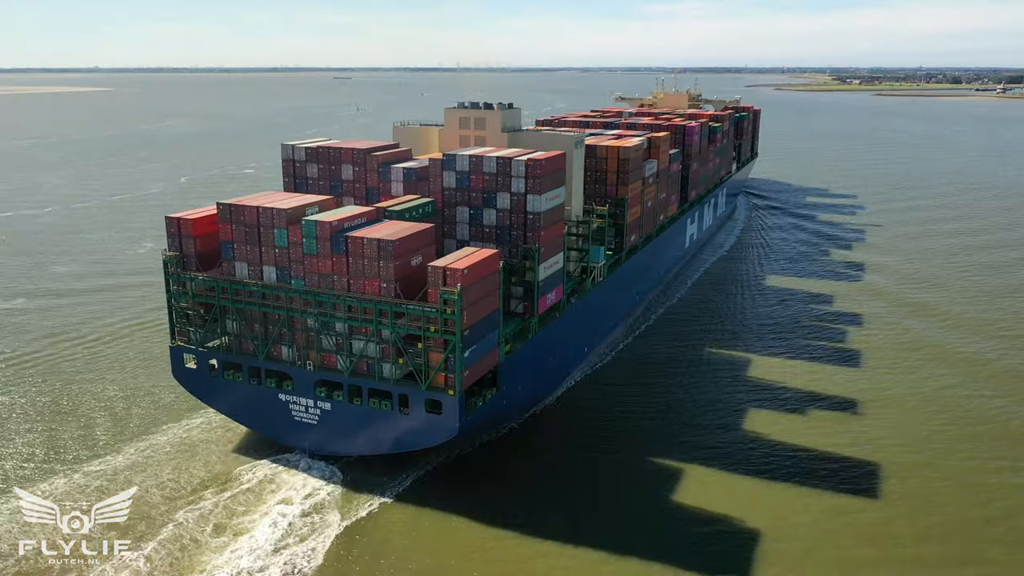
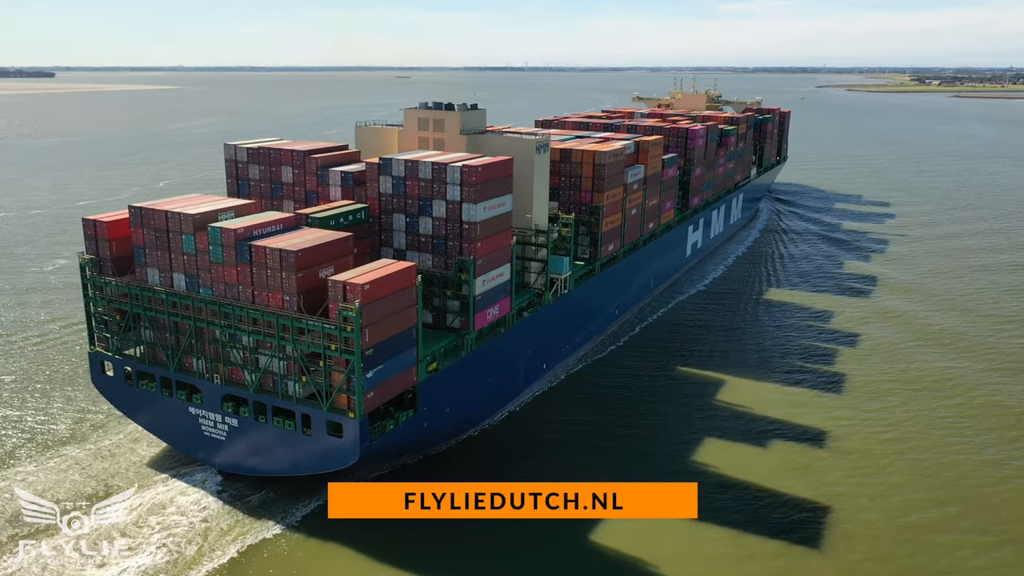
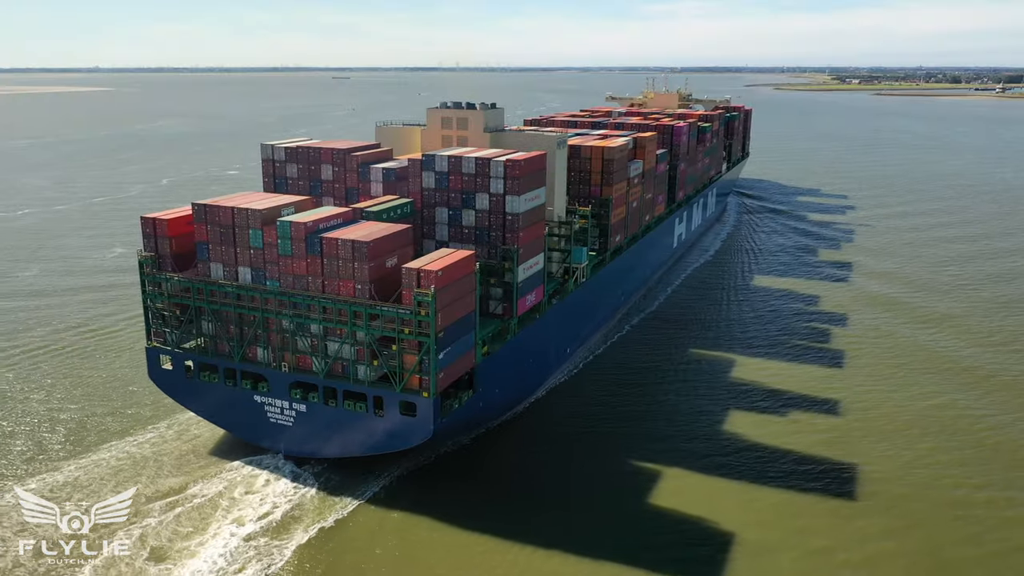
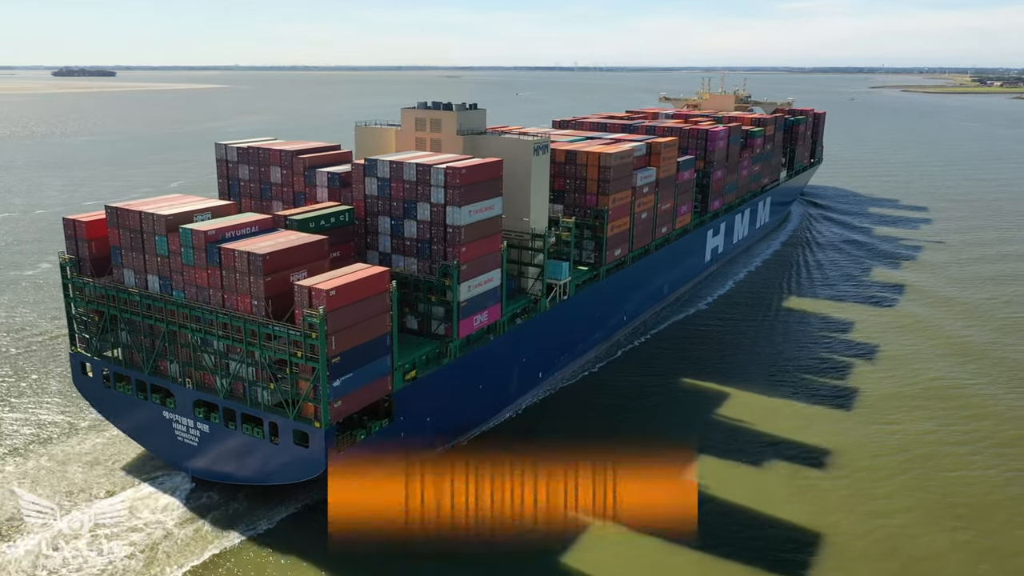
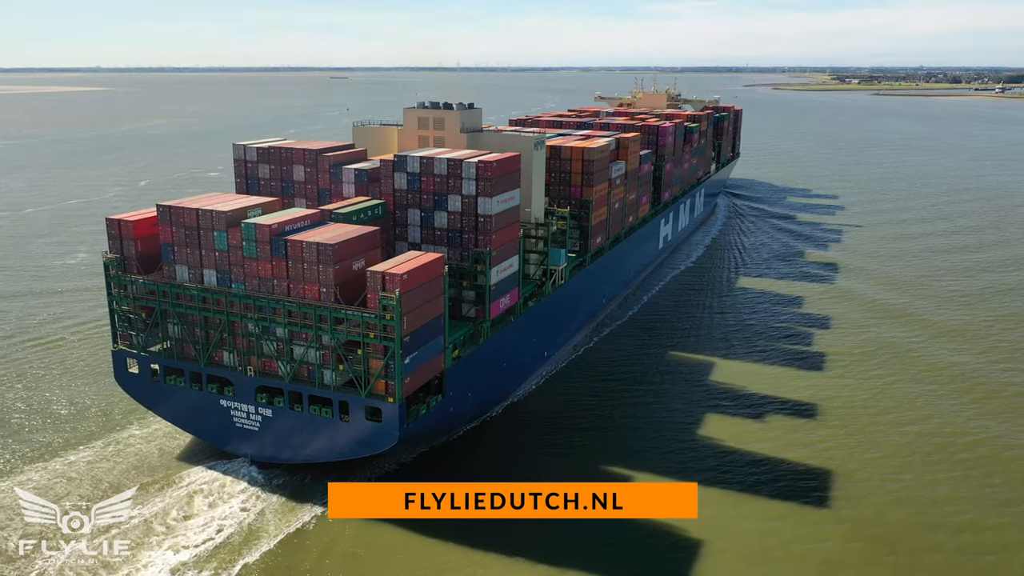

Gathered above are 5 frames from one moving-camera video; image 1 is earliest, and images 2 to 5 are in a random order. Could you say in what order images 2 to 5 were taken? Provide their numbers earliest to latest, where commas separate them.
3, 5, 2, 4
